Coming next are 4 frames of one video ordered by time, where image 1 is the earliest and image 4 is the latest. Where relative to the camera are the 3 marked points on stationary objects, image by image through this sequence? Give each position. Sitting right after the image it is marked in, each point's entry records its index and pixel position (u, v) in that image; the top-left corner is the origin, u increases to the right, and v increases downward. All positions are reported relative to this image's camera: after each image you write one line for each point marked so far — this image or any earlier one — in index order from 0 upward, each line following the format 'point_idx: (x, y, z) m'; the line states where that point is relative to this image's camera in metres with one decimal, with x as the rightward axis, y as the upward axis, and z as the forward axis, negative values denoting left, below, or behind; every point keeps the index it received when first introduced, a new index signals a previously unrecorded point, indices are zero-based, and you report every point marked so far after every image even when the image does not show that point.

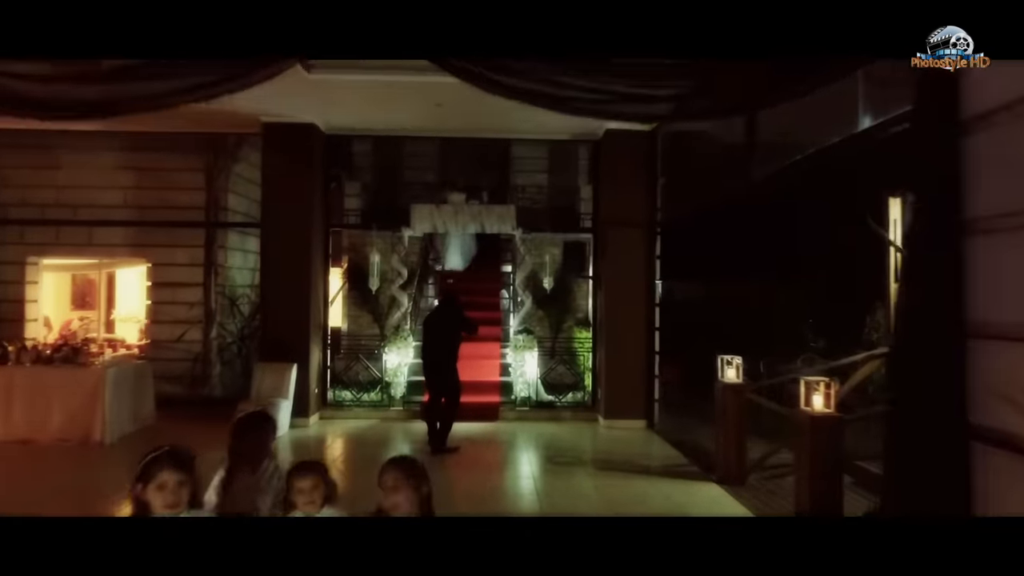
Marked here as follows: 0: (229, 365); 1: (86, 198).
0: (-3.4, -0.9, +7.7) m
1: (-5.2, +1.1, +8.0) m
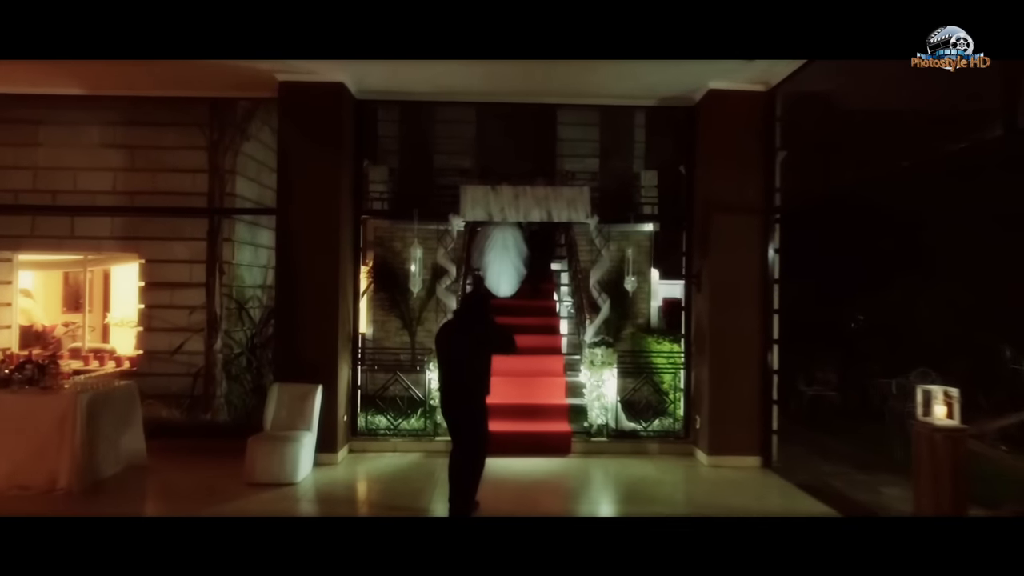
0: (-2.7, -0.9, +6.4) m
1: (-4.5, +1.1, +6.7) m
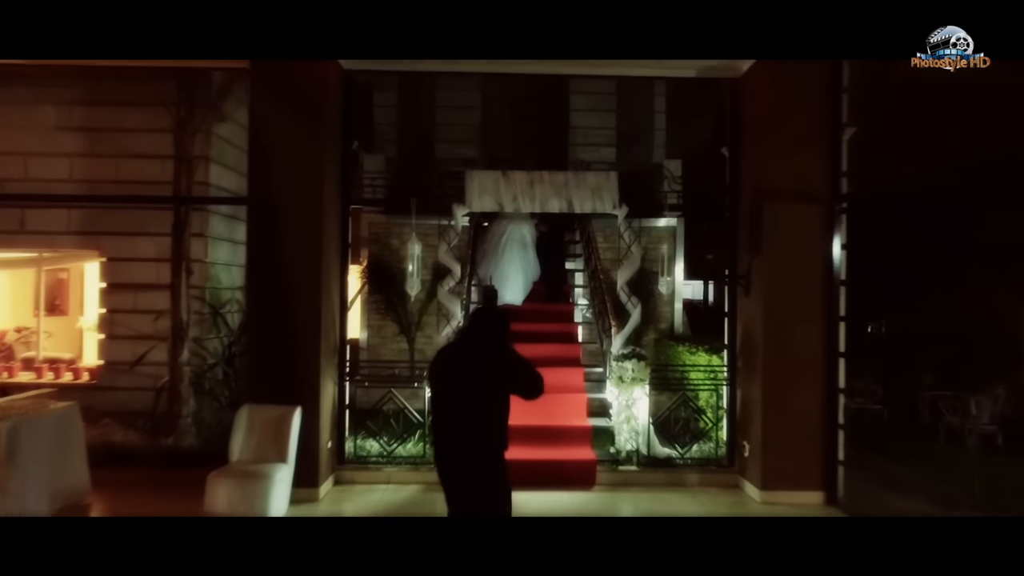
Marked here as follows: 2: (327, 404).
0: (-2.6, -1.0, +5.5) m
1: (-4.4, +1.1, +5.9) m
2: (-1.3, -0.8, +4.8) m
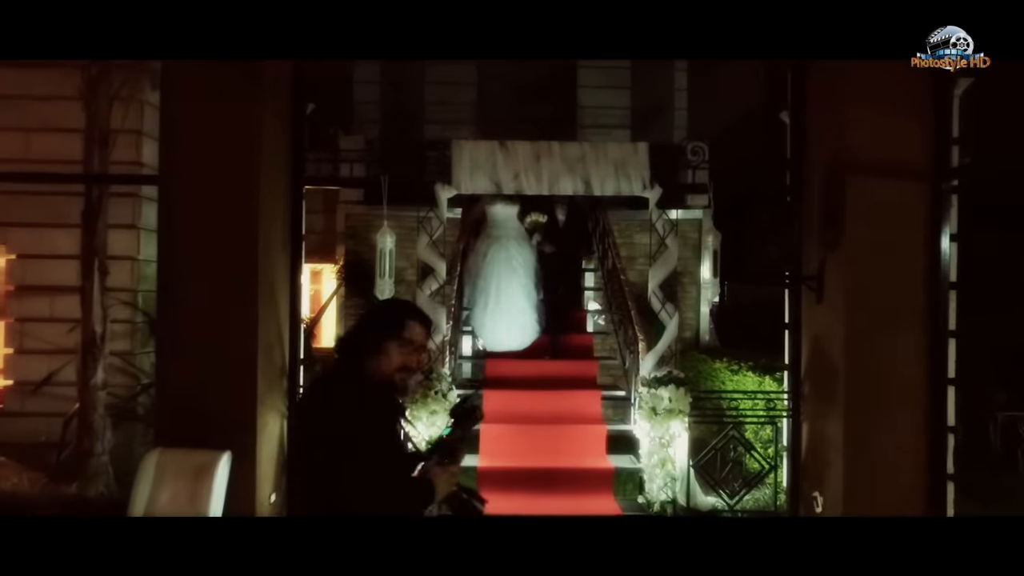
0: (-2.6, -1.0, +4.4) m
1: (-4.4, +1.1, +4.7) m
2: (-1.3, -0.9, +3.7) m
